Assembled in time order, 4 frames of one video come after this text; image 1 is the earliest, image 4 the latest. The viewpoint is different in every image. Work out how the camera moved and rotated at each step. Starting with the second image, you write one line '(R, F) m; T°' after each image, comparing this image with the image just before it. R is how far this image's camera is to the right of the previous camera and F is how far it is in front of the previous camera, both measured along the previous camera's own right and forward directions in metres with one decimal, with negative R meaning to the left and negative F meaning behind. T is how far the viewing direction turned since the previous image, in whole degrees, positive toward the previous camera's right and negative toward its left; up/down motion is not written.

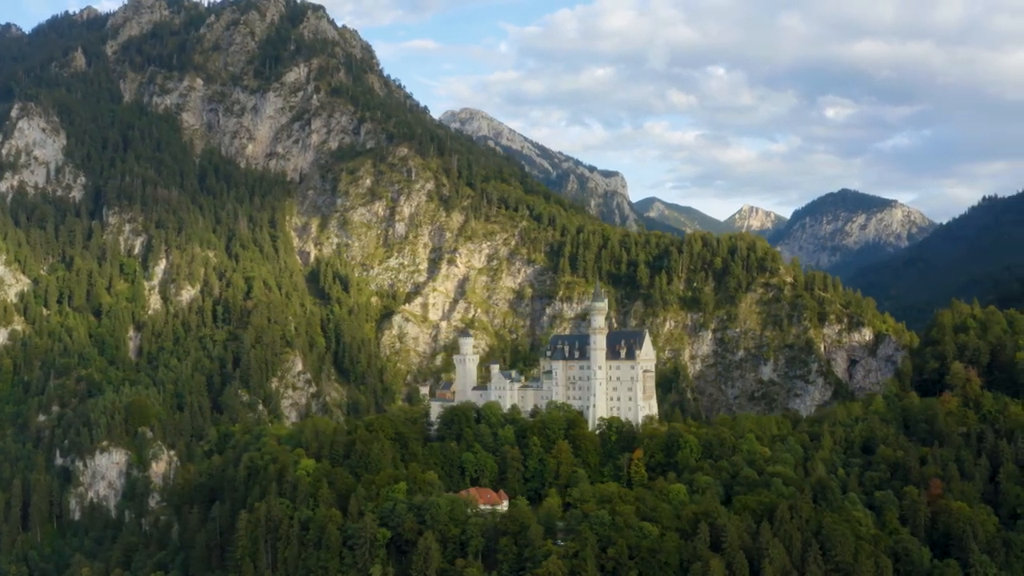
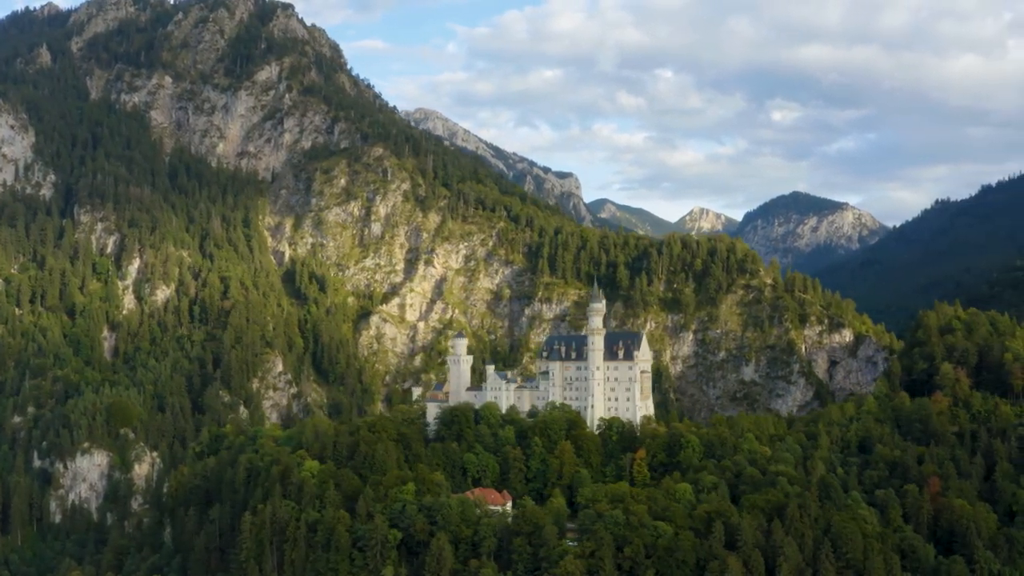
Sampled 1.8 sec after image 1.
(-3.6, +0.4) m; +2°
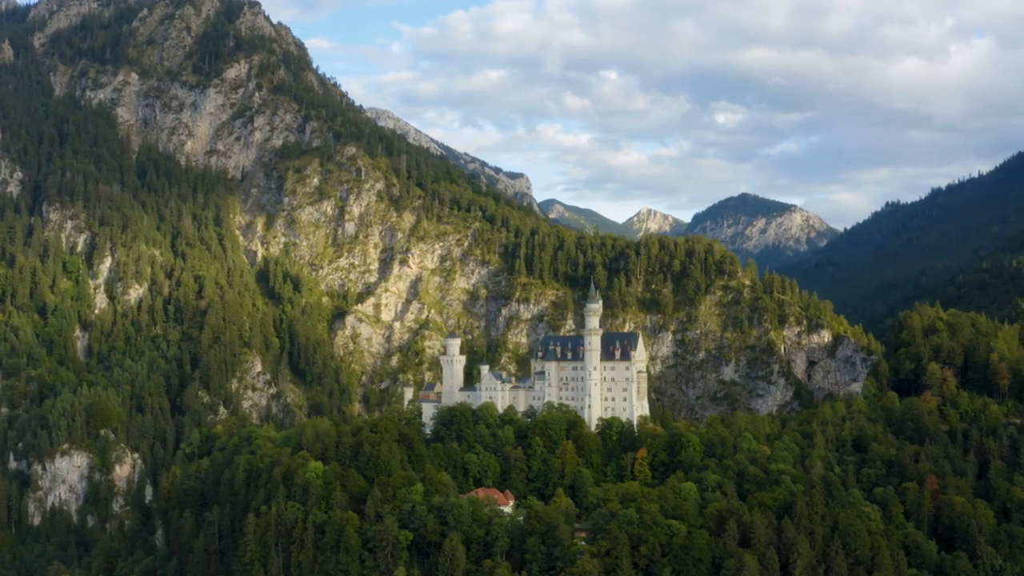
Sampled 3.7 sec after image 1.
(-6.0, -0.3) m; +2°
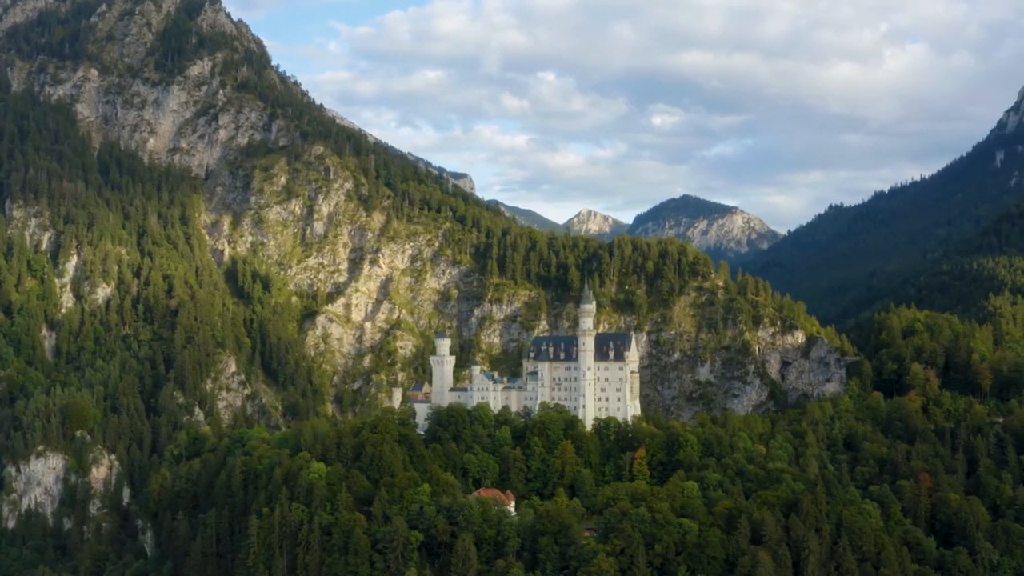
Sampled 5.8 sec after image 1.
(-6.6, -0.5) m; +3°
